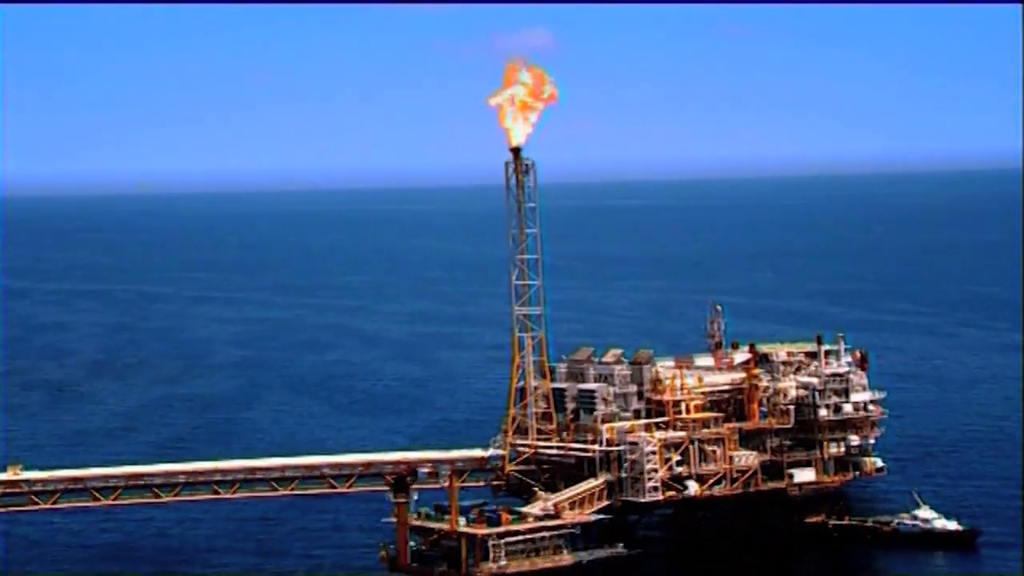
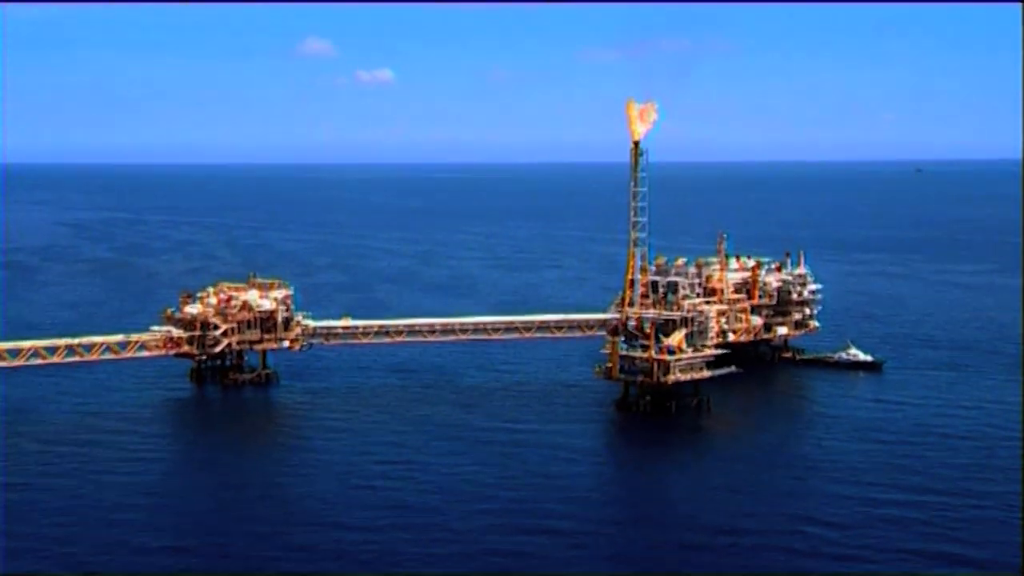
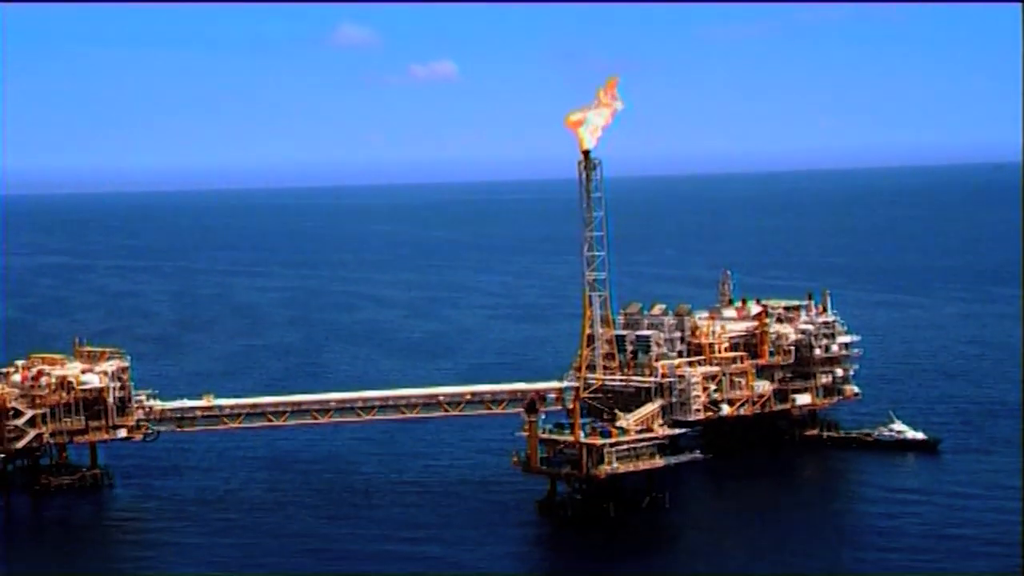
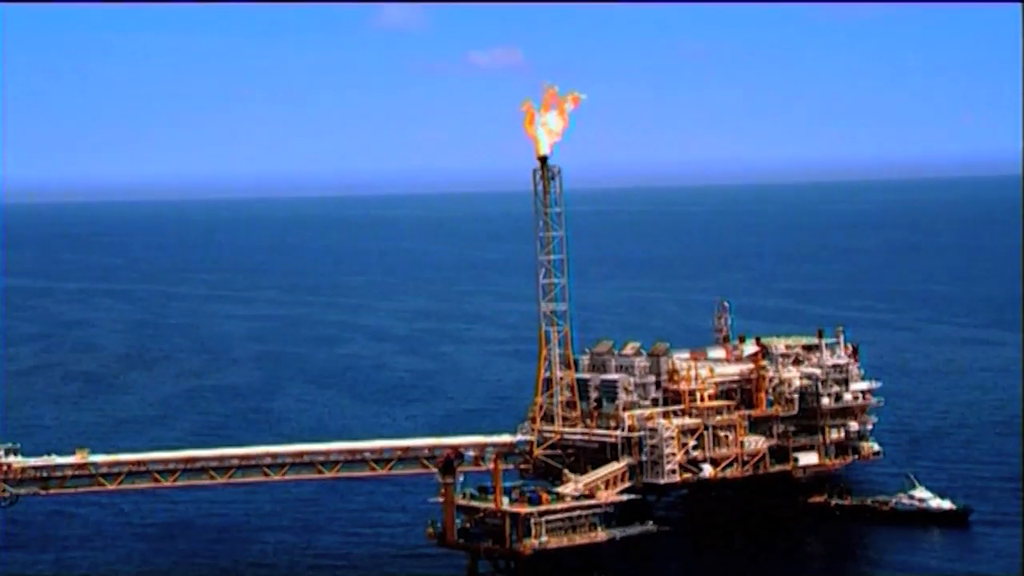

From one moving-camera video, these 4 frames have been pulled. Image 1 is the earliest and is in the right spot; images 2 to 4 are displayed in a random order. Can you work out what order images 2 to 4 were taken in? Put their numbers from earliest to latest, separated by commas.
4, 3, 2
